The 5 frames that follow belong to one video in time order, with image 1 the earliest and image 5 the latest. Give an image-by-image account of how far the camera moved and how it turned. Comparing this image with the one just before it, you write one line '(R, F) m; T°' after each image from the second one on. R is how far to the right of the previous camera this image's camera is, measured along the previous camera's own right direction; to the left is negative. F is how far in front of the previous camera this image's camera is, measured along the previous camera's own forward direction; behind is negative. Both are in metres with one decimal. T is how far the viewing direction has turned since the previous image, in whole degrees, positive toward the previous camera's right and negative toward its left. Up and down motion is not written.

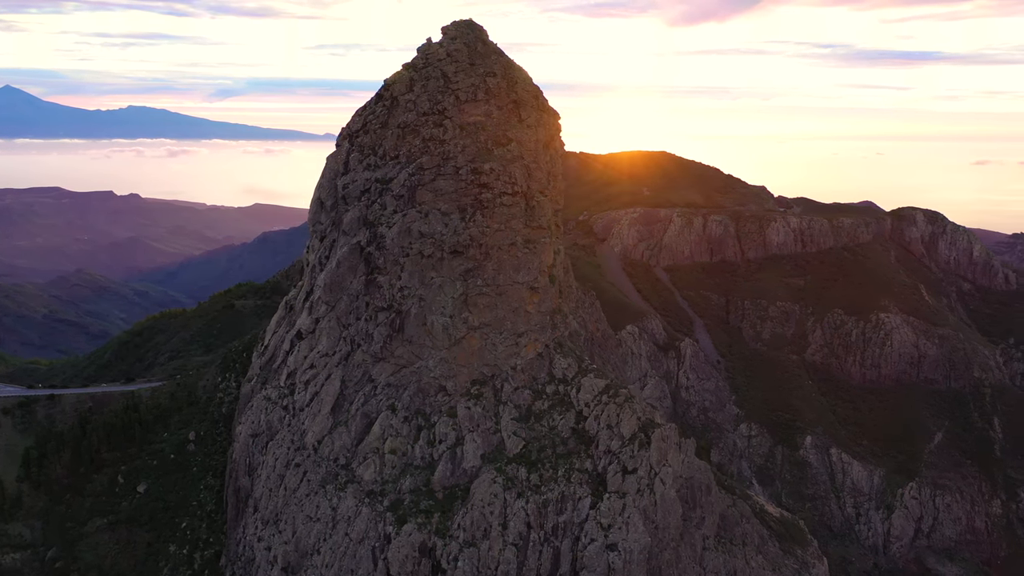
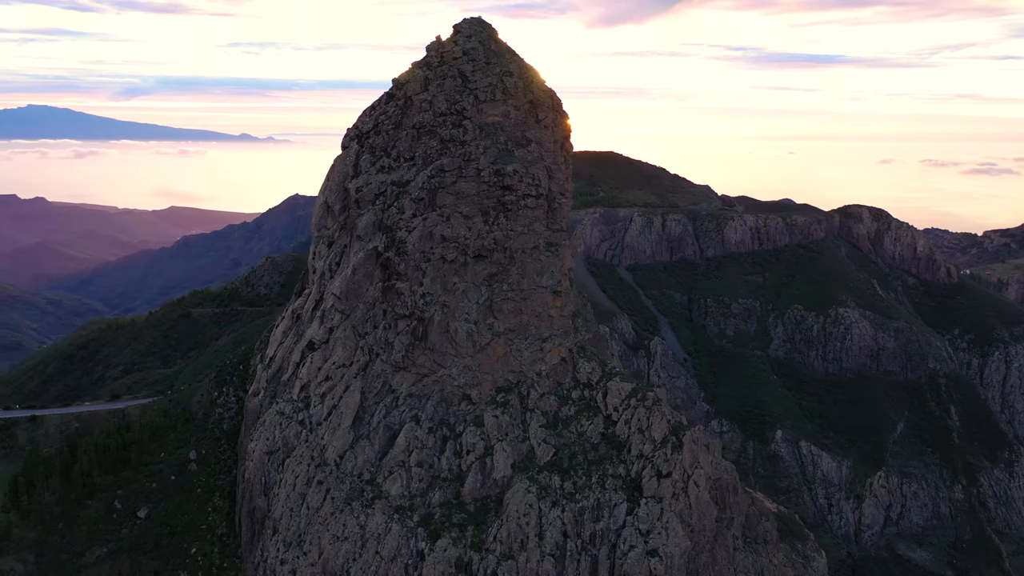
(-4.9, +1.2) m; +5°
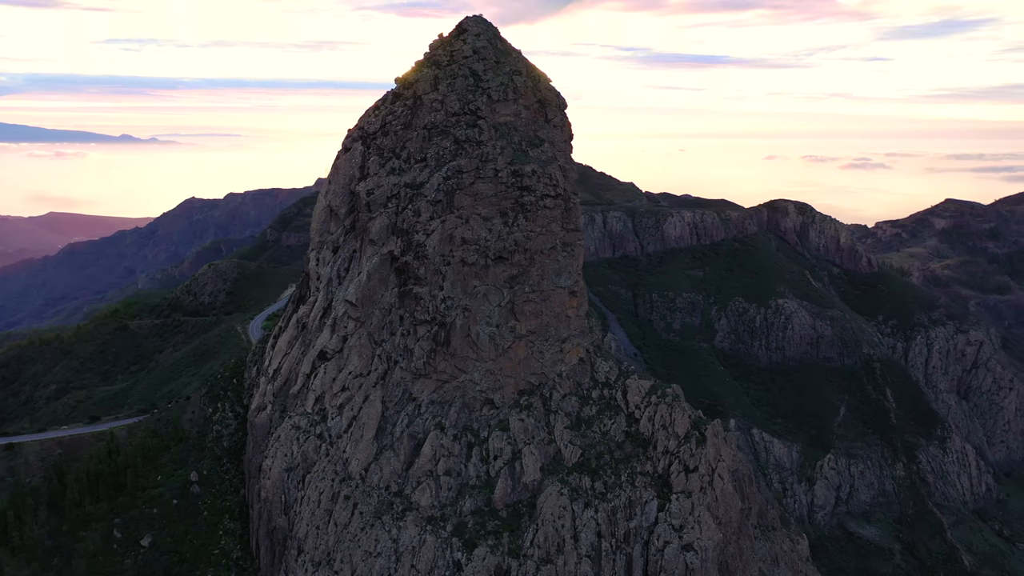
(-5.8, +0.8) m; +7°
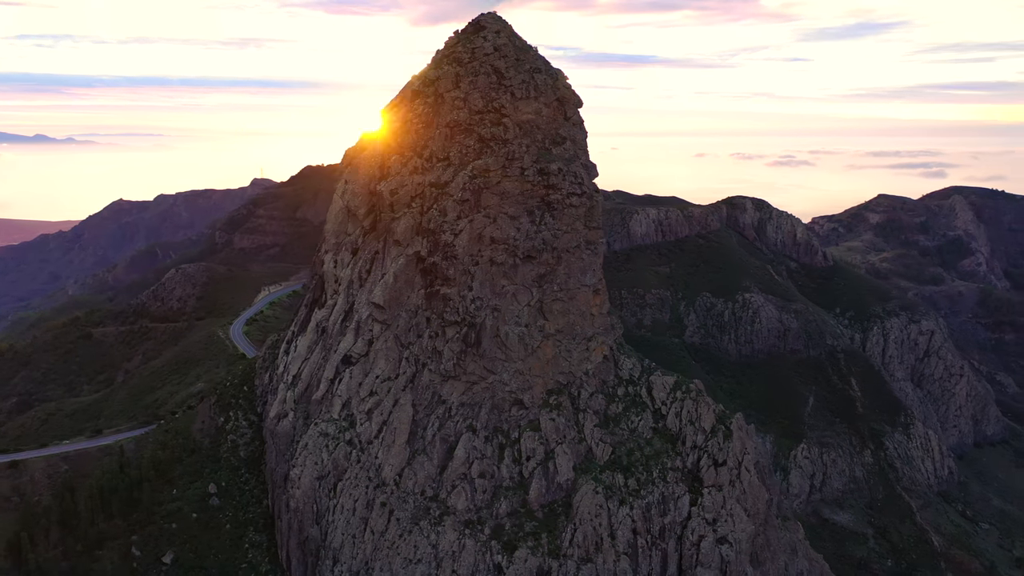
(-4.5, +0.5) m; +5°
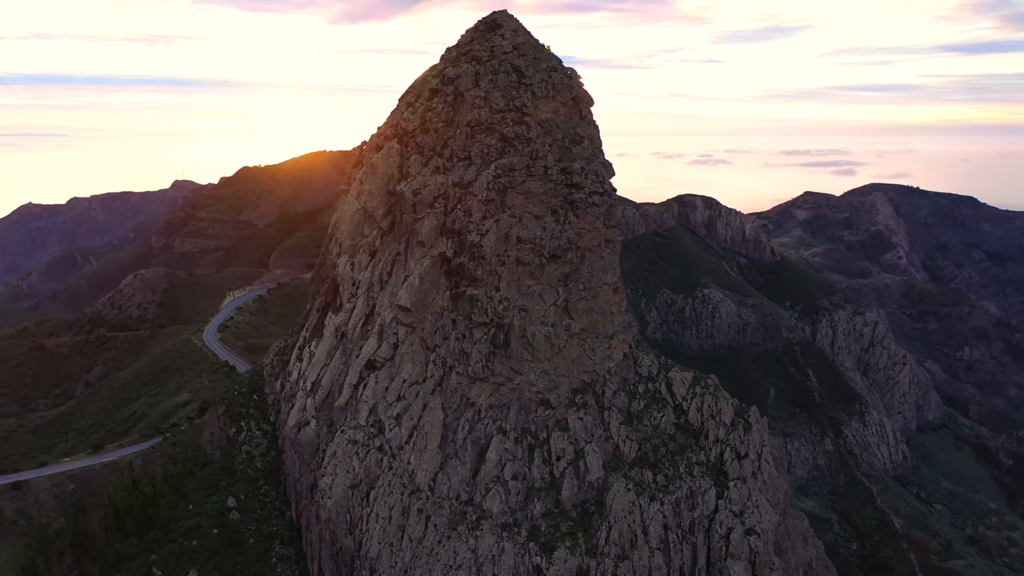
(-4.8, +0.5) m; +5°
